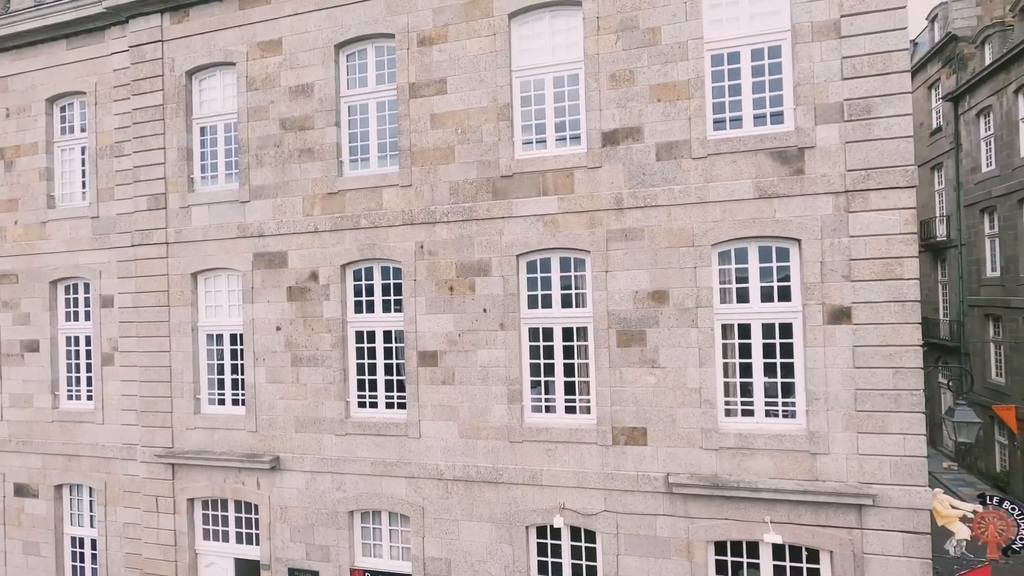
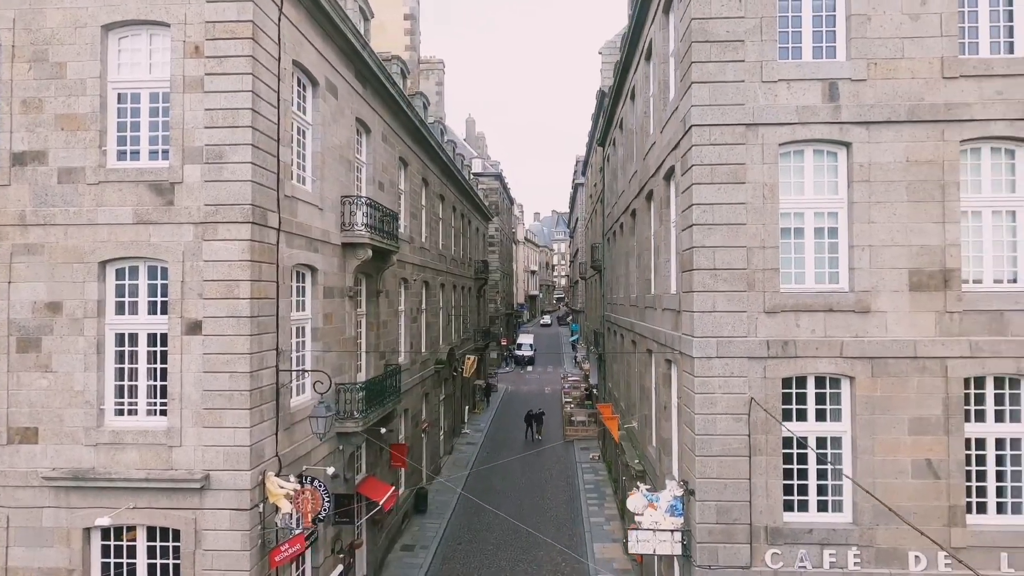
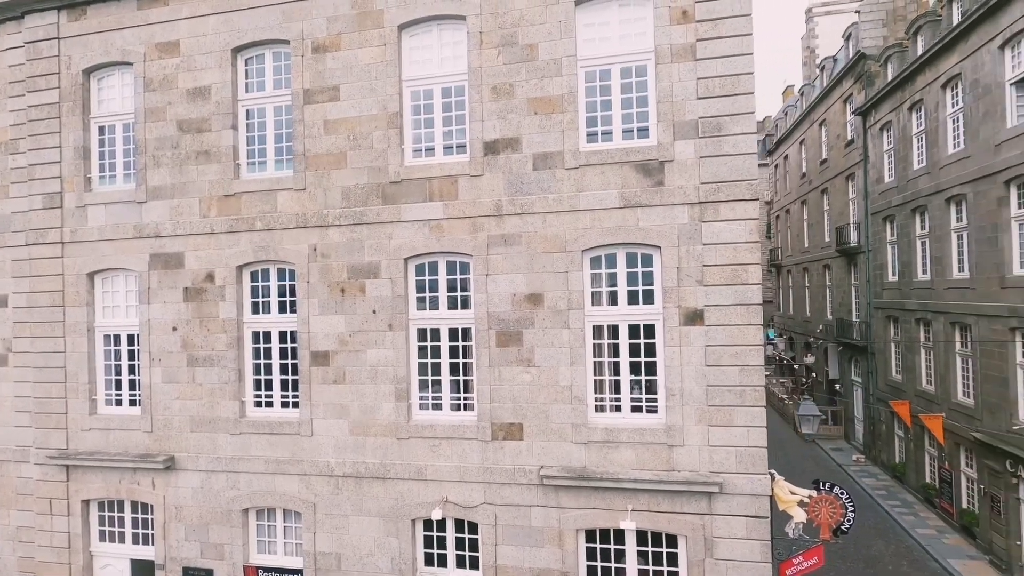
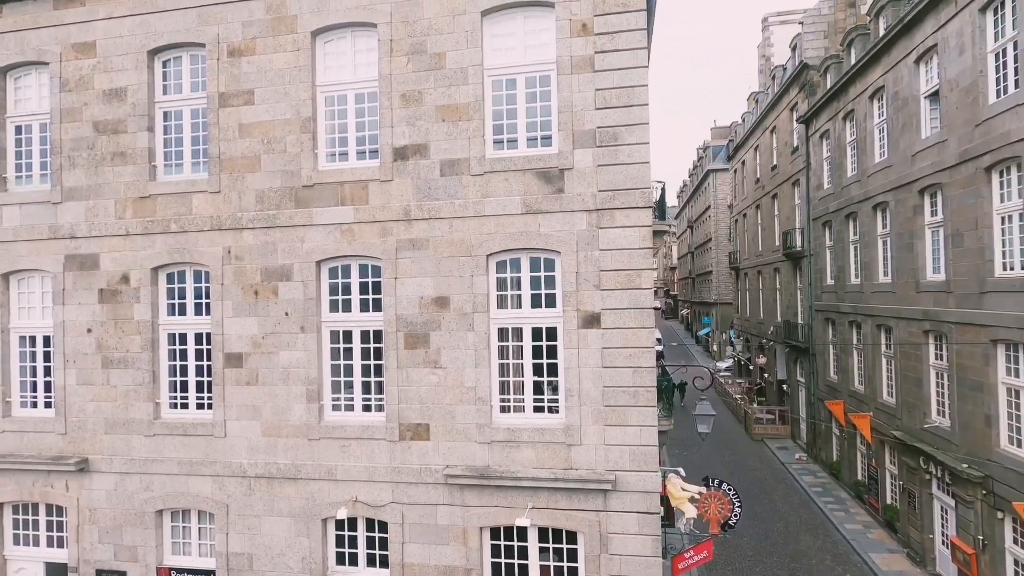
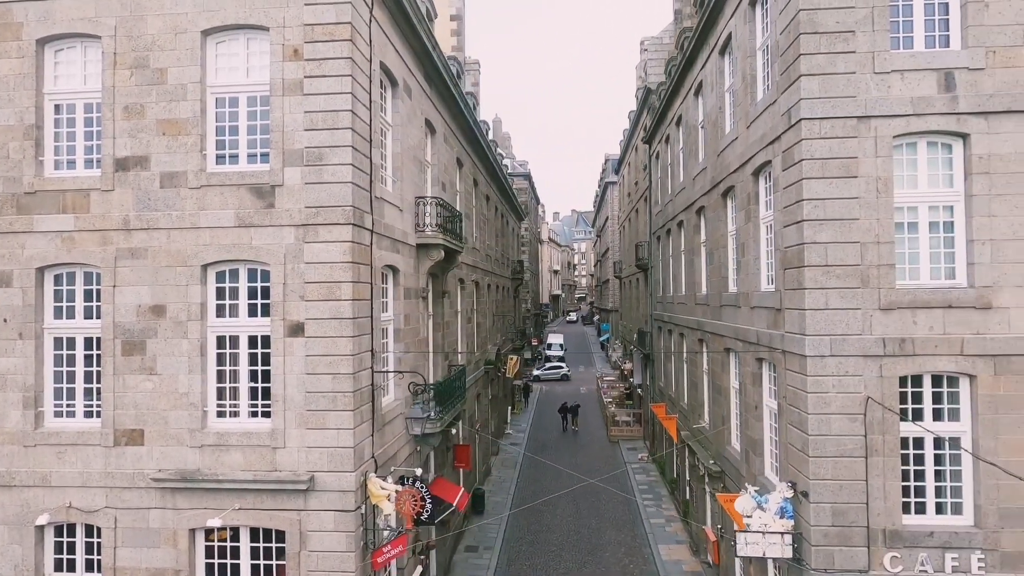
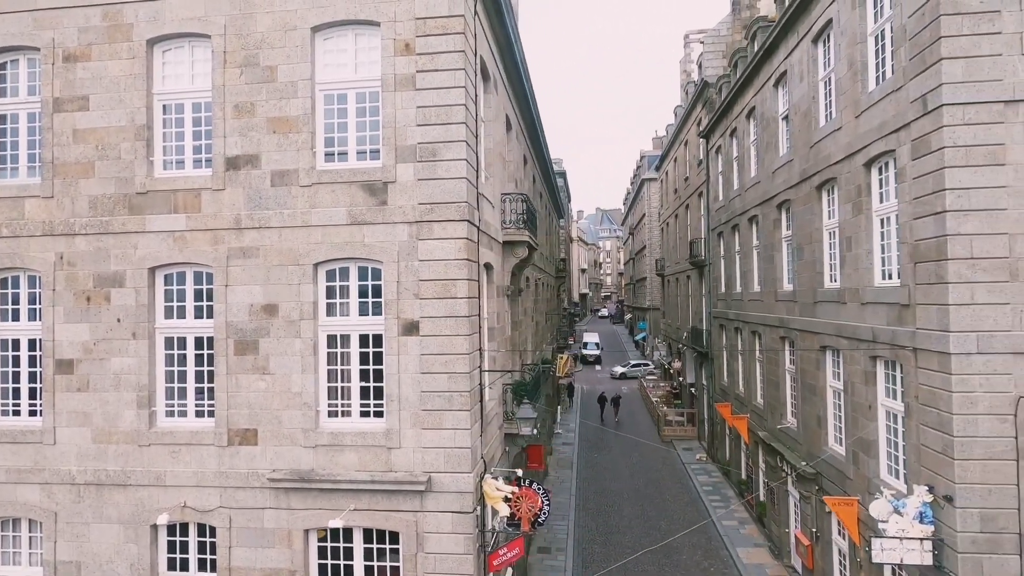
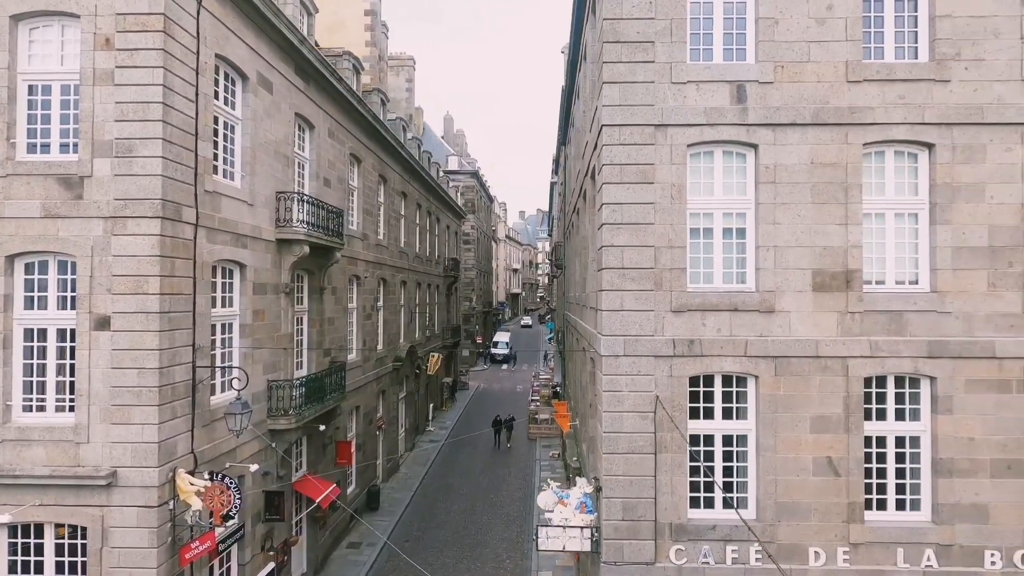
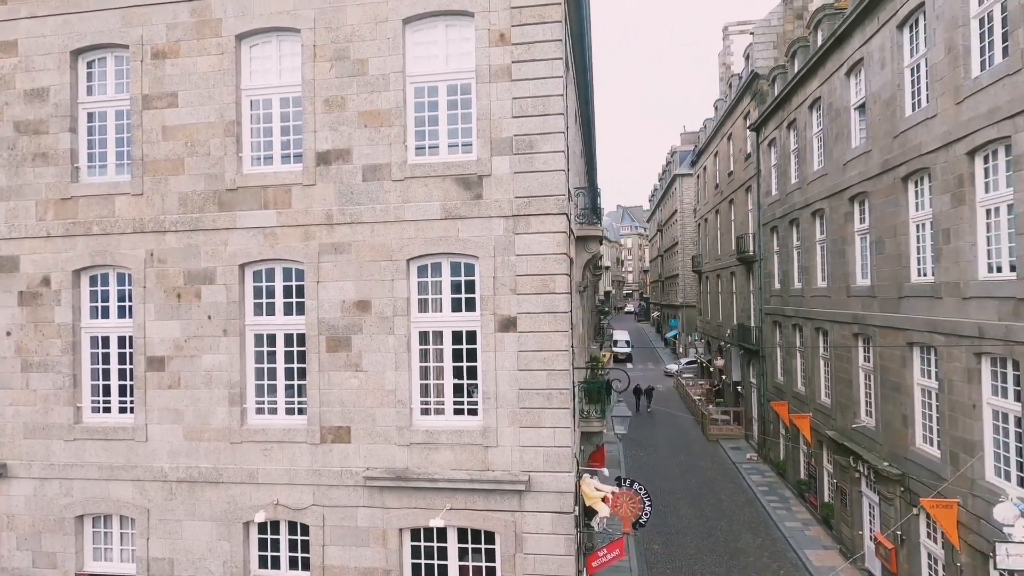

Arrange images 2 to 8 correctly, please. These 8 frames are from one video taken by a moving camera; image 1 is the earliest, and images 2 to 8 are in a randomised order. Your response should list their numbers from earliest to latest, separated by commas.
3, 4, 8, 6, 5, 2, 7
